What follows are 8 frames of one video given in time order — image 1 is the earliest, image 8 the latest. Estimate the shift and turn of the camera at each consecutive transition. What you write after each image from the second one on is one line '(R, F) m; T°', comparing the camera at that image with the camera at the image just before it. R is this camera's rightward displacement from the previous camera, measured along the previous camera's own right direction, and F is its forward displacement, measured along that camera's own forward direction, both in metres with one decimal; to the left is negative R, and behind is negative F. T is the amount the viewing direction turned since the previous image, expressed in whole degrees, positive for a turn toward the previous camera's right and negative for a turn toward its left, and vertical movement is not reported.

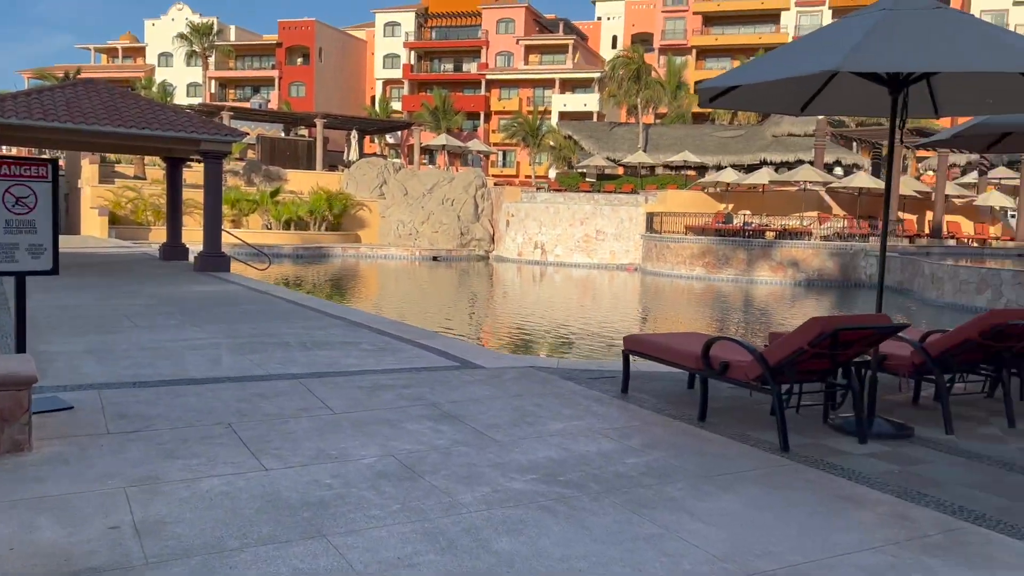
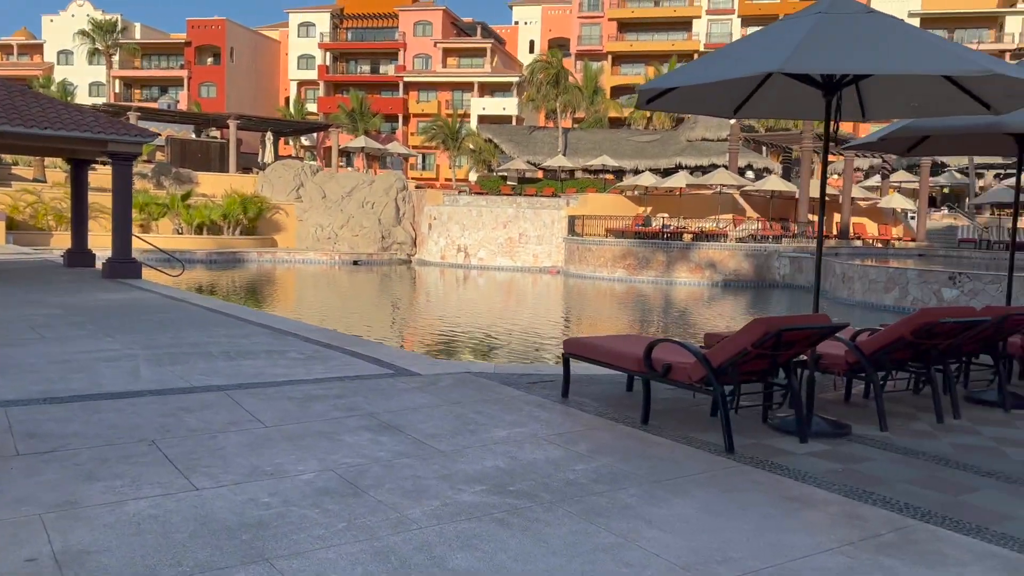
(-0.1, +0.1) m; +5°
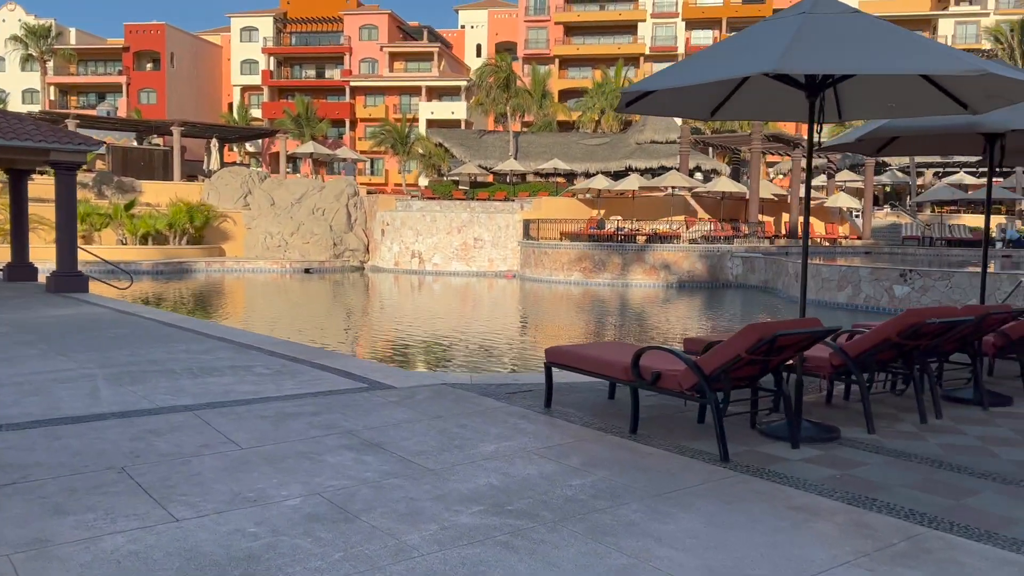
(-0.2, +0.1) m; +3°
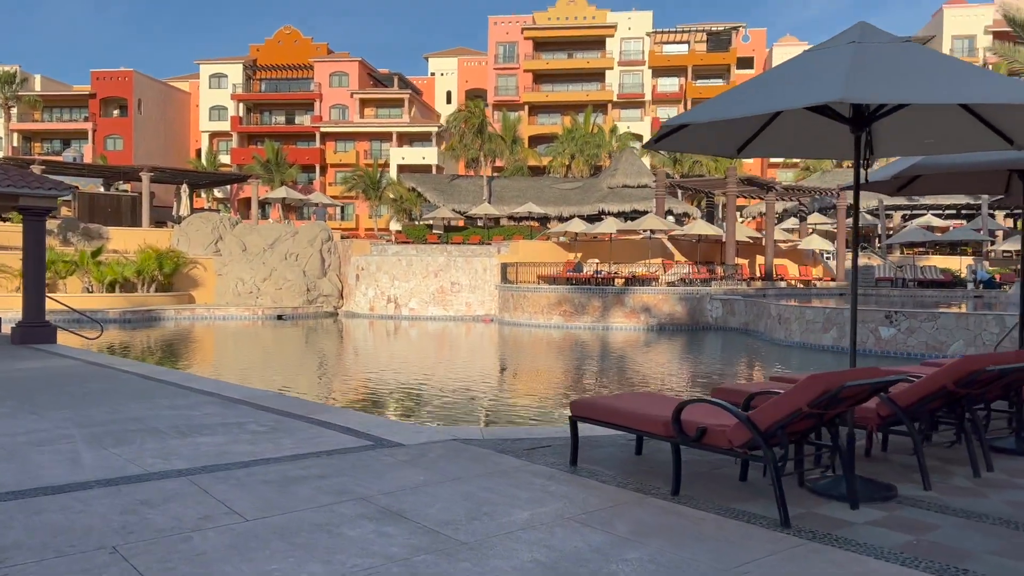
(-0.3, +0.3) m; +2°
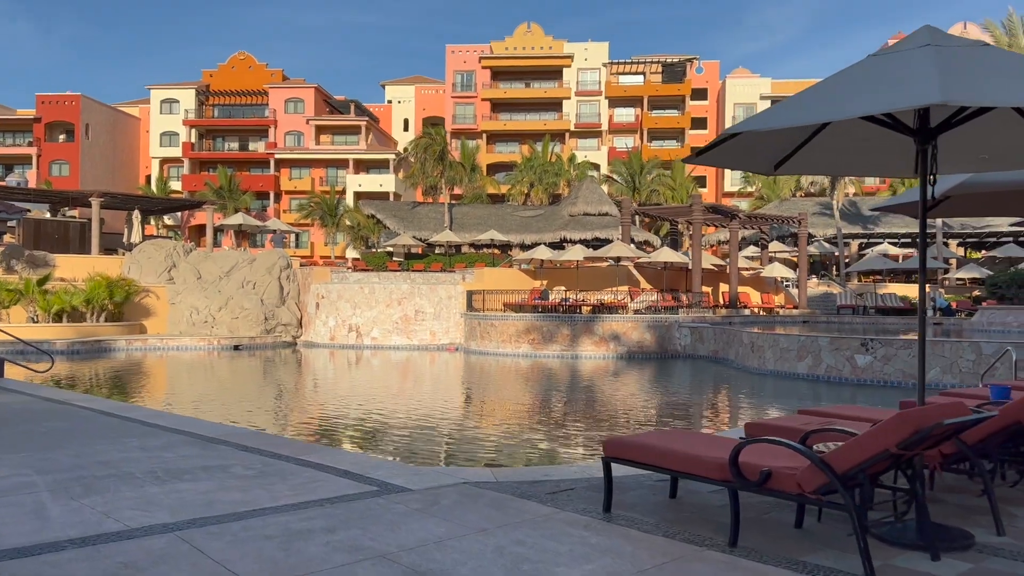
(-0.4, +0.4) m; +3°
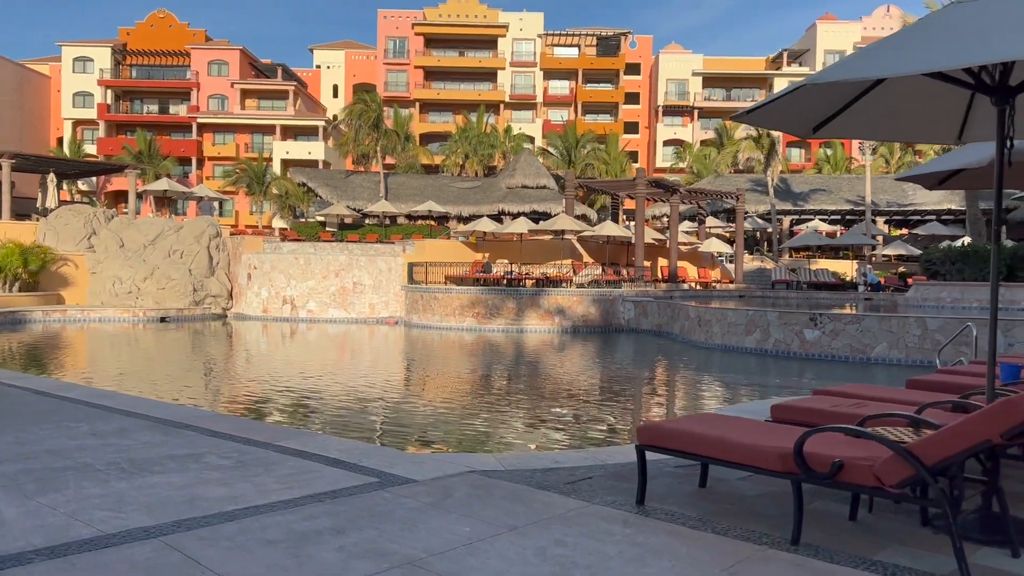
(-0.4, +0.5) m; +5°
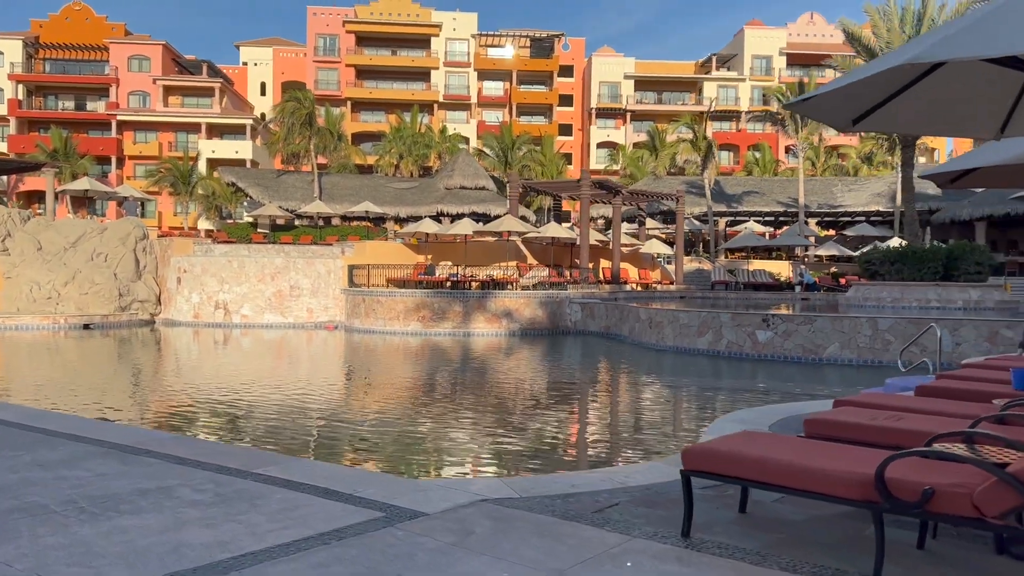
(-0.4, +0.4) m; +5°
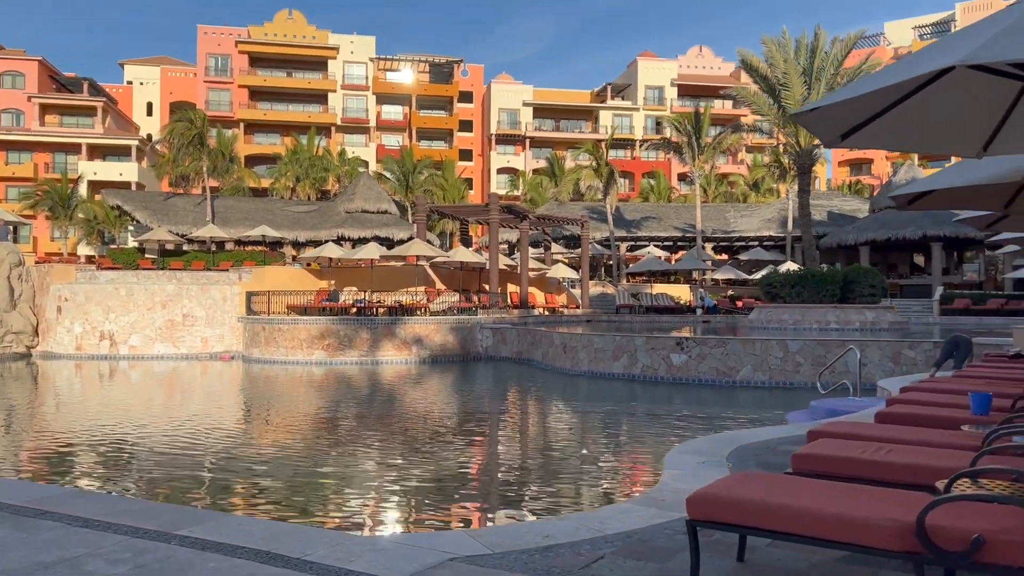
(-0.3, +0.4) m; +7°
